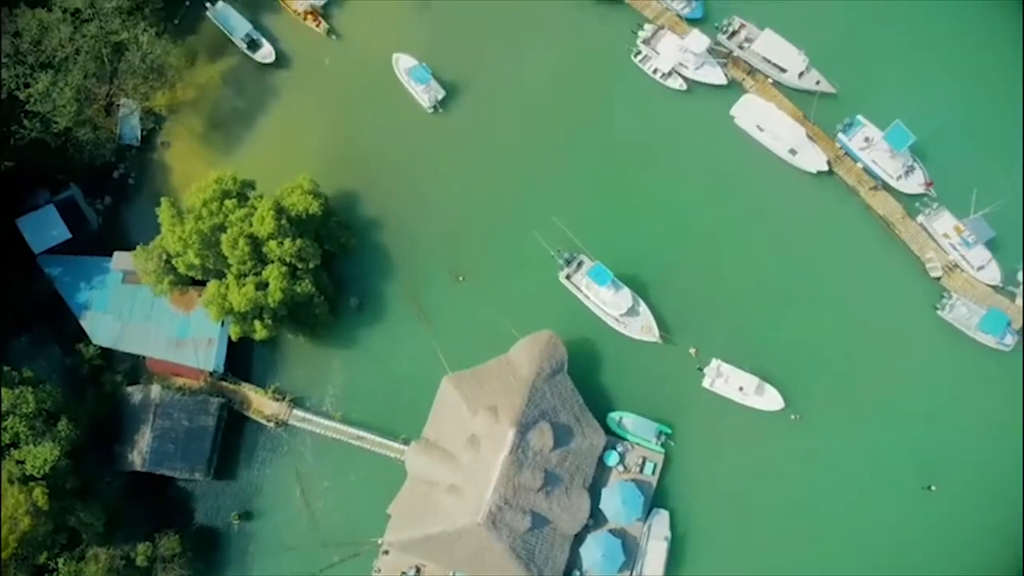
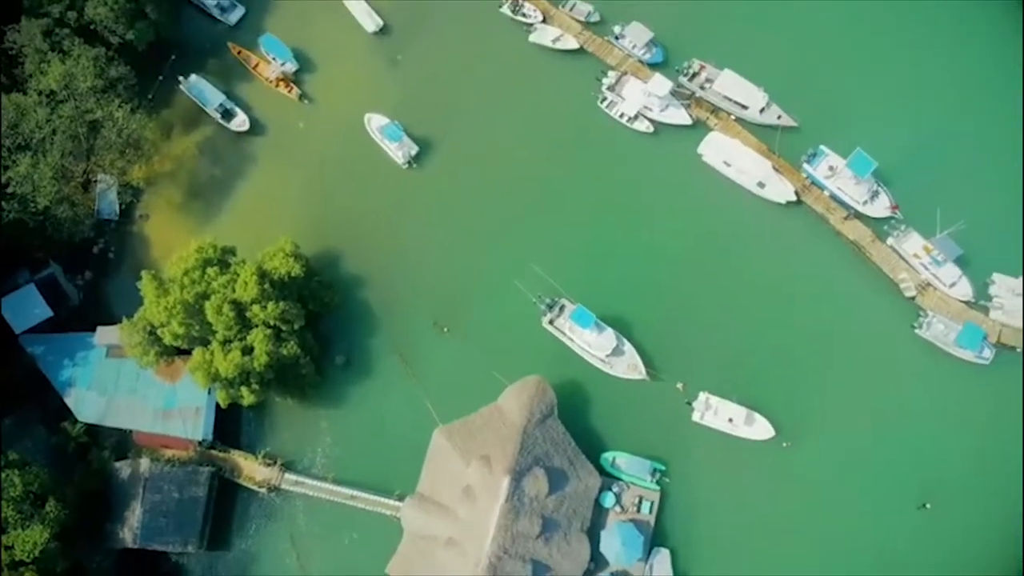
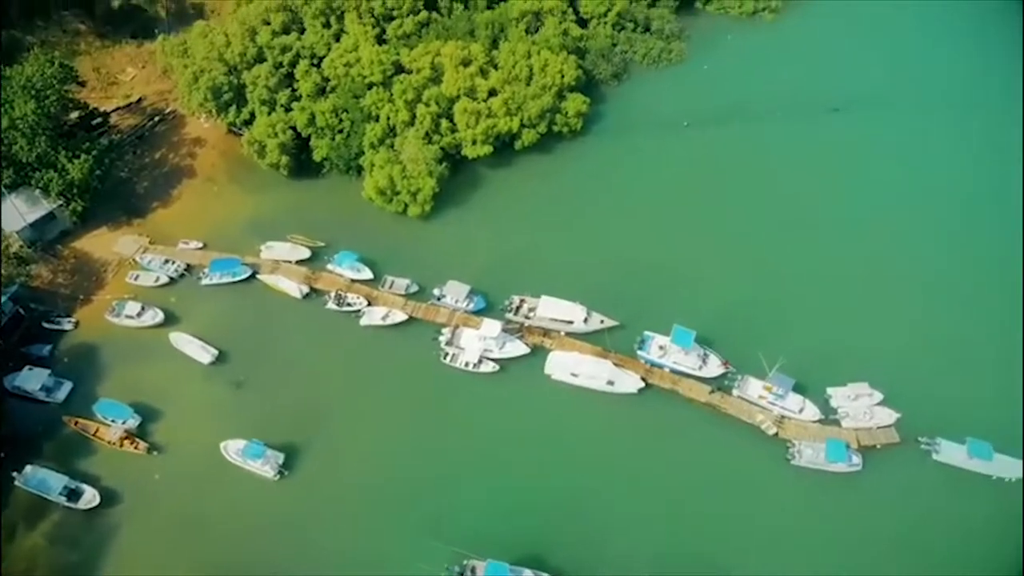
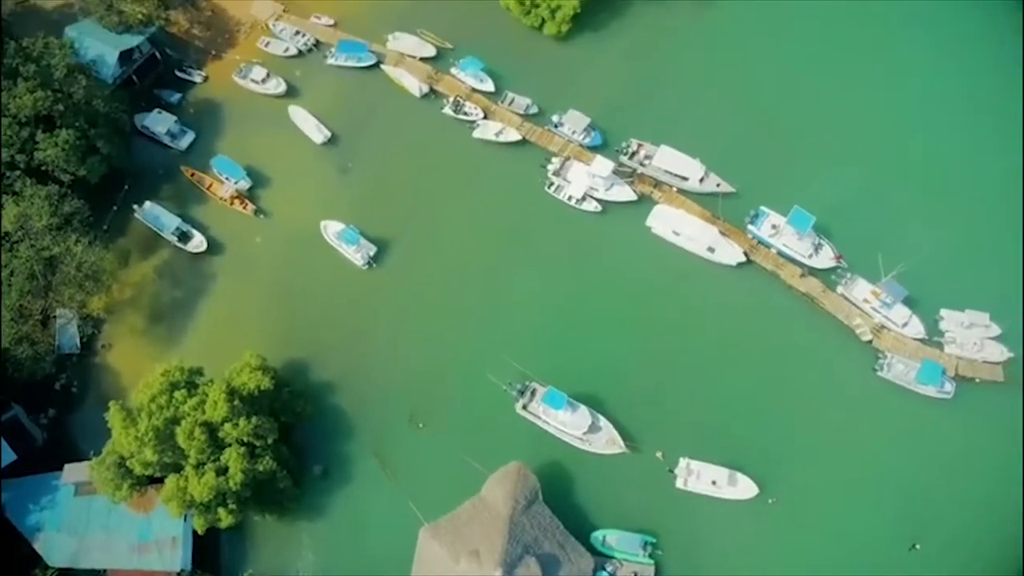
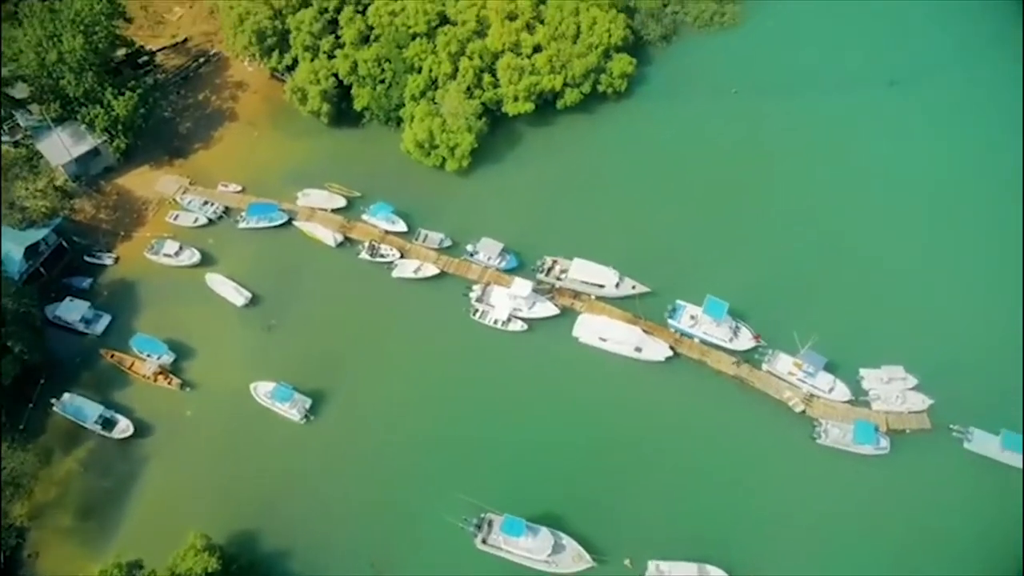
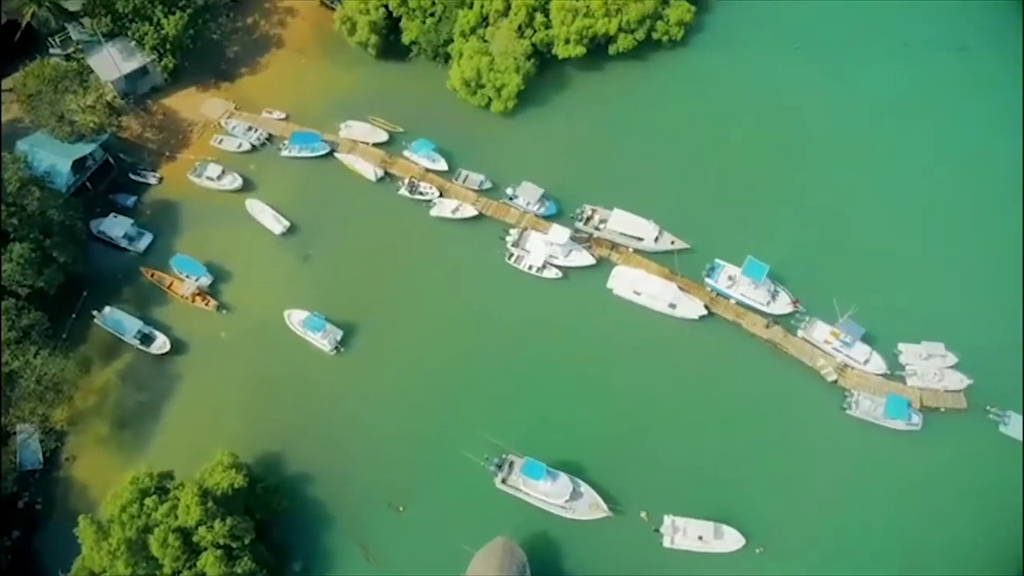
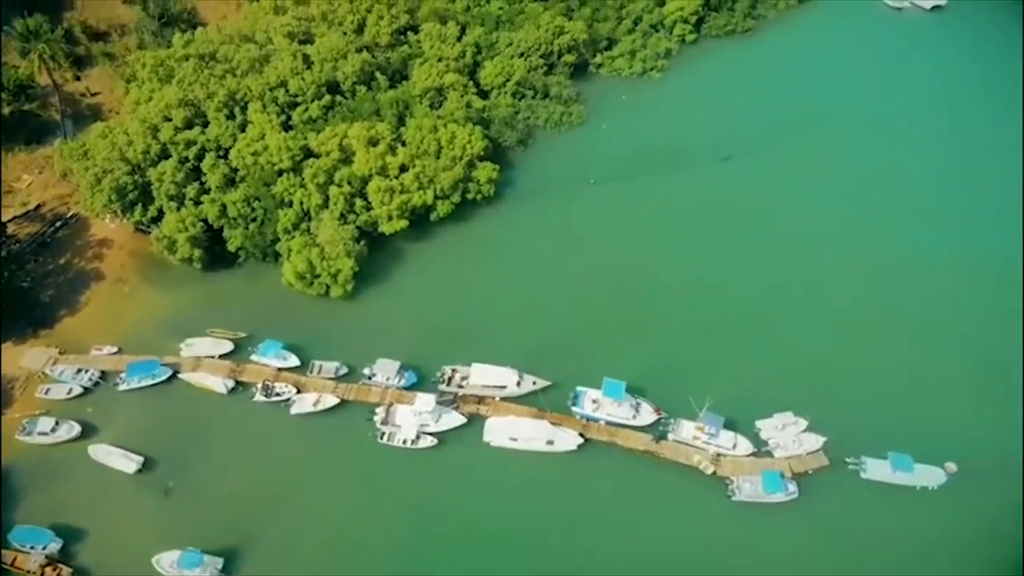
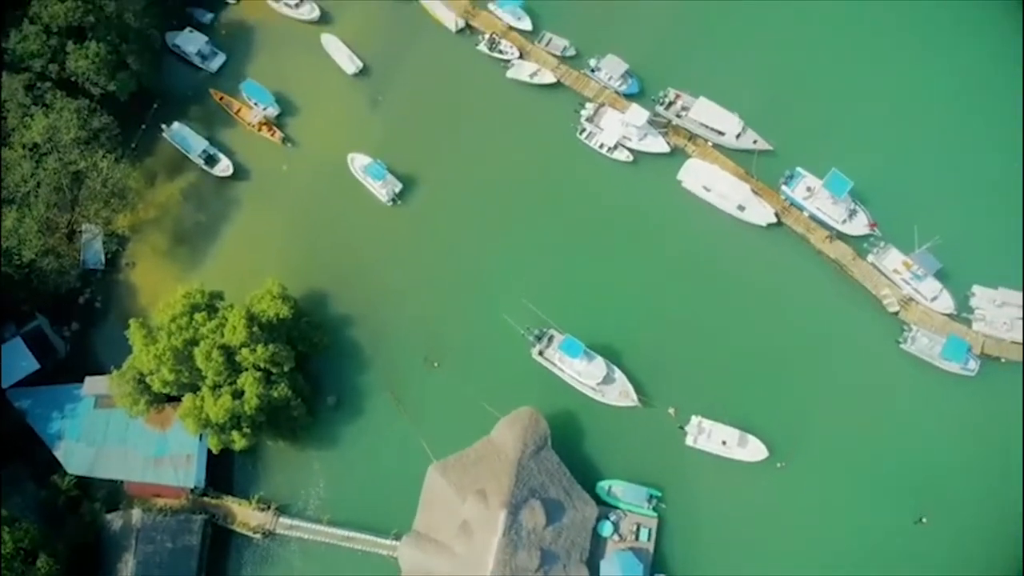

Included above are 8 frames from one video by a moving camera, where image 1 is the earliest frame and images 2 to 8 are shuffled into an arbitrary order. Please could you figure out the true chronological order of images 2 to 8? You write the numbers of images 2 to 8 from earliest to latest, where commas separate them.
2, 8, 4, 6, 5, 3, 7
